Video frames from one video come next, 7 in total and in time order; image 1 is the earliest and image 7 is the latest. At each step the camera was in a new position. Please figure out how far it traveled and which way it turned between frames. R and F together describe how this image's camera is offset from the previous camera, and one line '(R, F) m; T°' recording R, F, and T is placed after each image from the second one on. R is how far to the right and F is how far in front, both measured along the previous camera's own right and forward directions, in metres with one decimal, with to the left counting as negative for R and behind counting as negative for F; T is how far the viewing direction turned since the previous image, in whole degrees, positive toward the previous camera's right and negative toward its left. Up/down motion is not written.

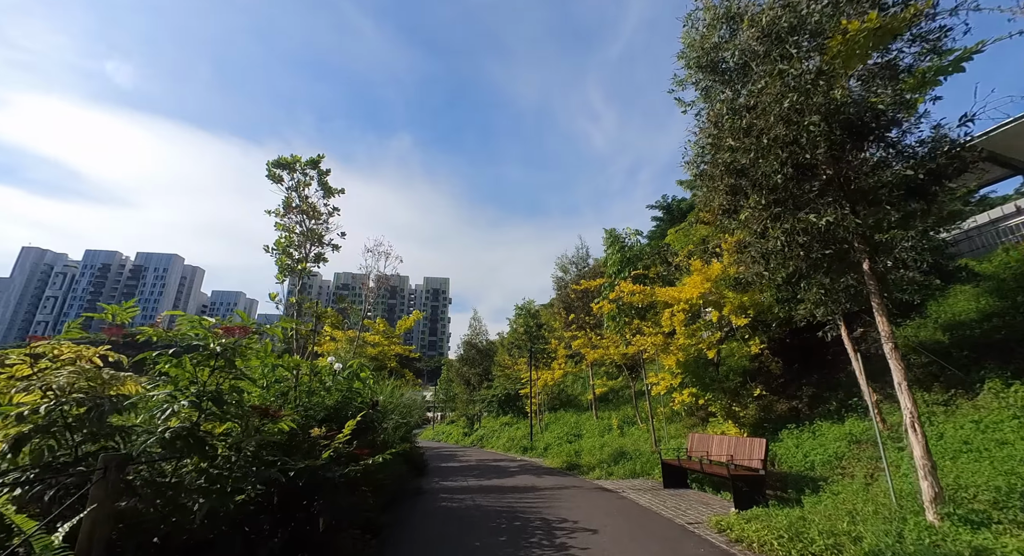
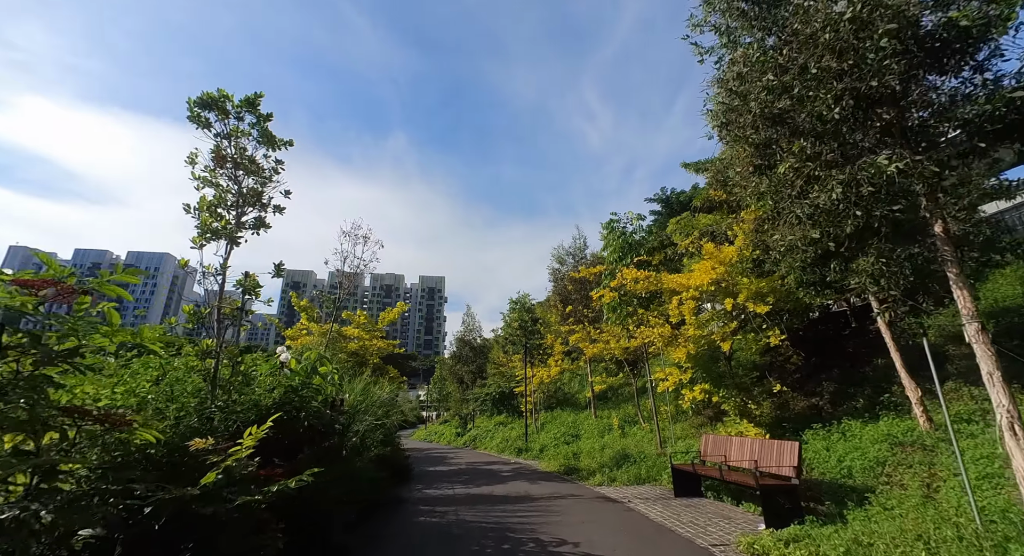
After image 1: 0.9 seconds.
(+0.1, +1.1) m; +1°
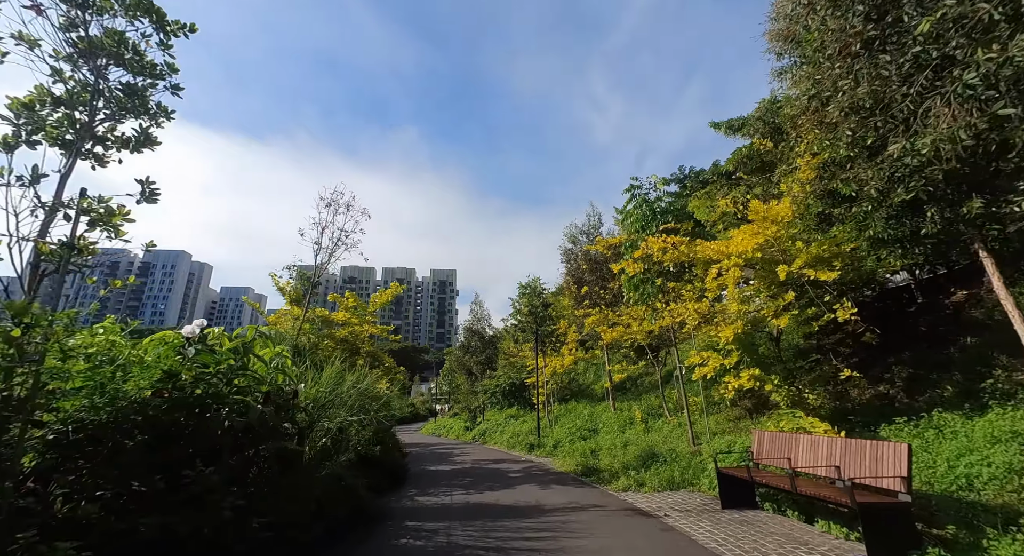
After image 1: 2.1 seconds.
(+0.1, +1.5) m; -1°
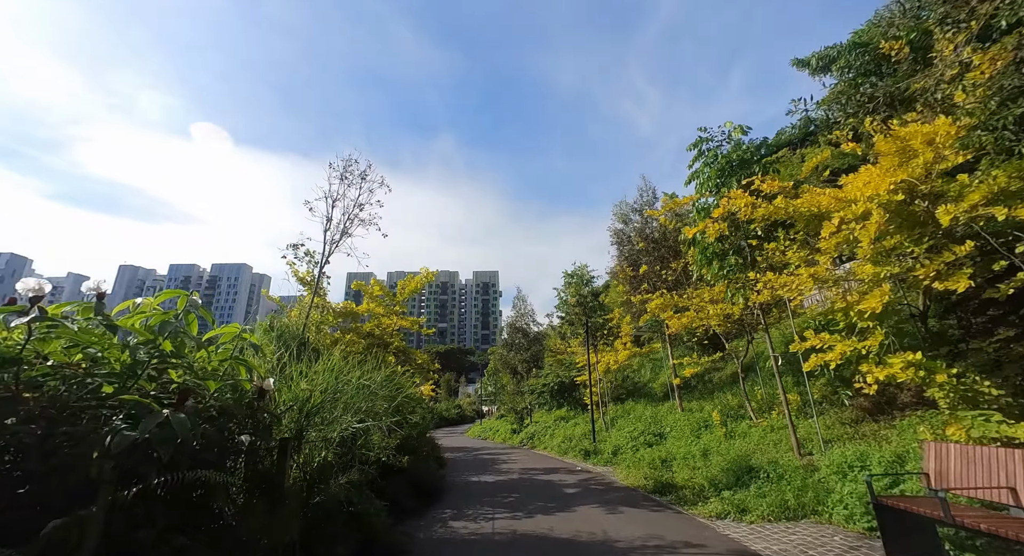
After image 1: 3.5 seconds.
(-0.1, +1.7) m; -5°
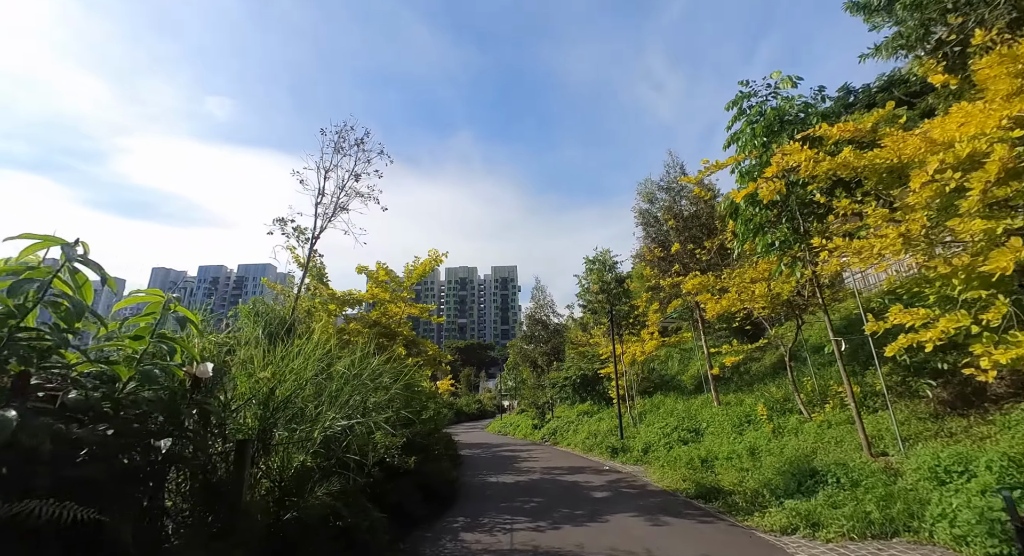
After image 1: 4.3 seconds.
(0.0, +1.0) m; -2°
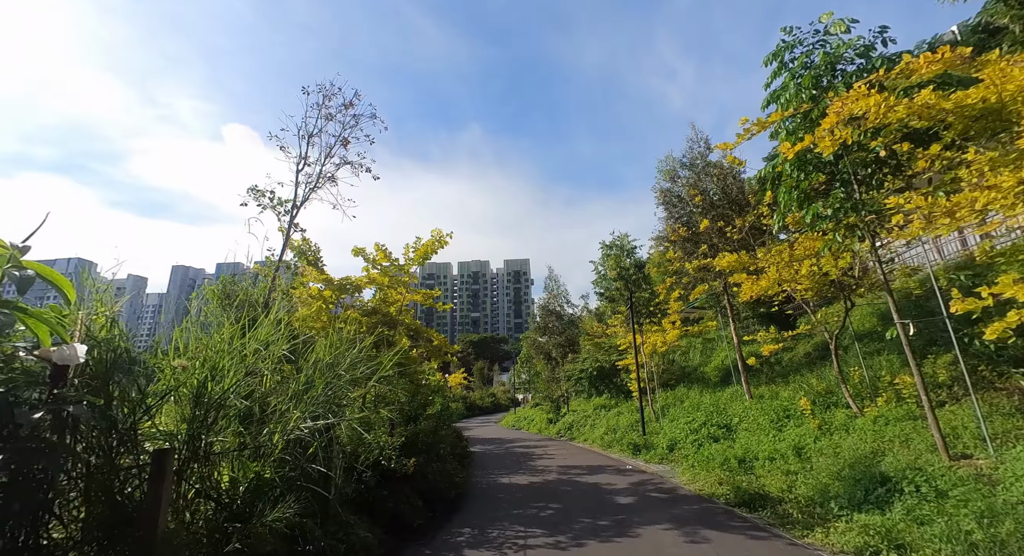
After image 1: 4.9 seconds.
(0.0, +0.9) m; -2°
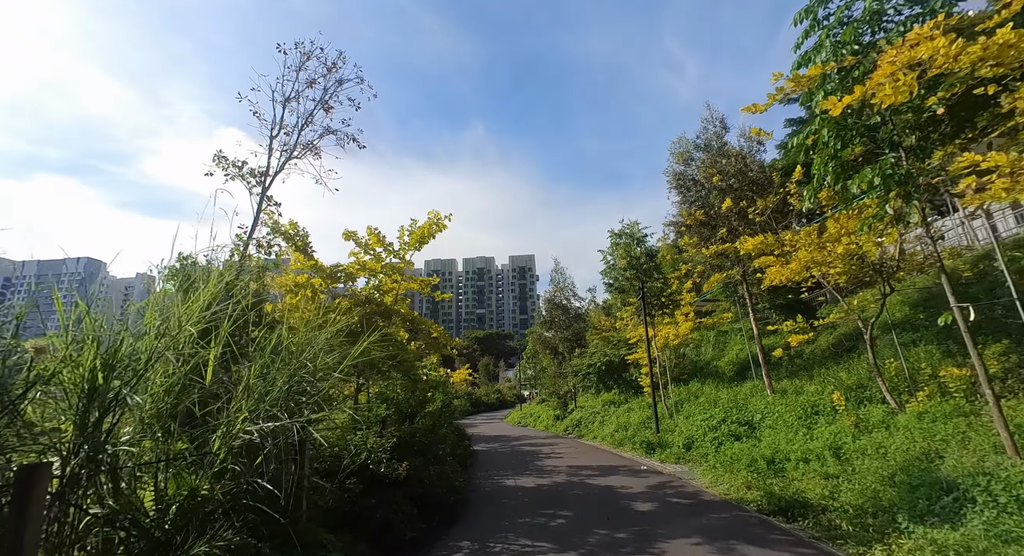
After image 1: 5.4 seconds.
(0.0, +0.7) m; -1°
